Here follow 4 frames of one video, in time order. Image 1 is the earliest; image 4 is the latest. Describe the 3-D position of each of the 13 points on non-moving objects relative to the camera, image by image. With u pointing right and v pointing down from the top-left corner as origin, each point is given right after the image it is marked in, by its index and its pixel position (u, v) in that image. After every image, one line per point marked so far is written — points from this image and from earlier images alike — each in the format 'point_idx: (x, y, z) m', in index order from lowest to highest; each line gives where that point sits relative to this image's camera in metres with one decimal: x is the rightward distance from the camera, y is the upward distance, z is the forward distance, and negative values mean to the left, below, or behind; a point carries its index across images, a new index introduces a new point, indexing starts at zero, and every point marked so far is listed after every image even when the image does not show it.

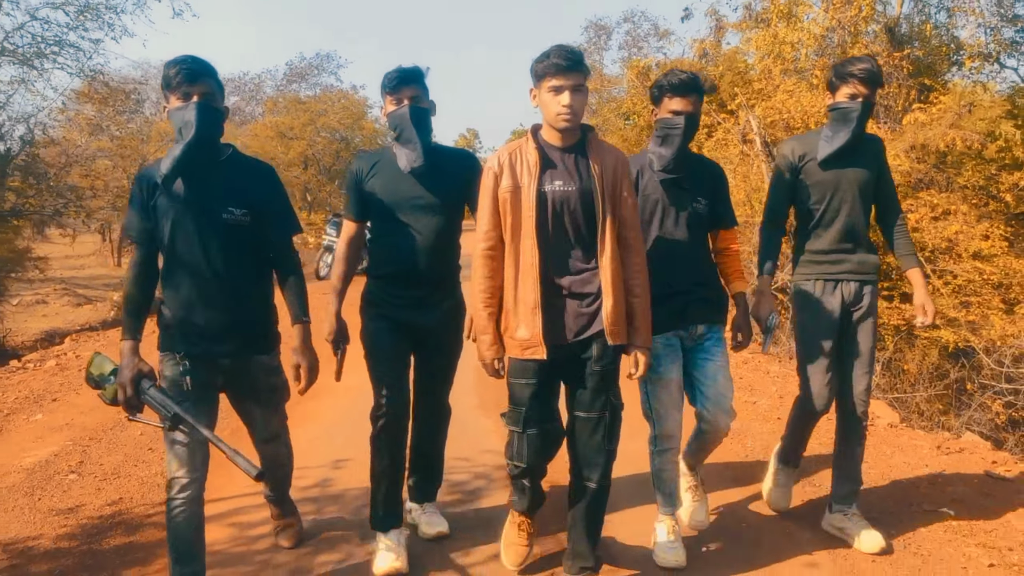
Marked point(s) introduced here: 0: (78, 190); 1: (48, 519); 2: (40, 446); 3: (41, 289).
0: (-7.4, +1.7, +13.3) m
1: (-2.2, -1.1, +3.6) m
2: (-2.9, -1.0, +4.8) m
3: (-11.3, 0.0, +18.7) m
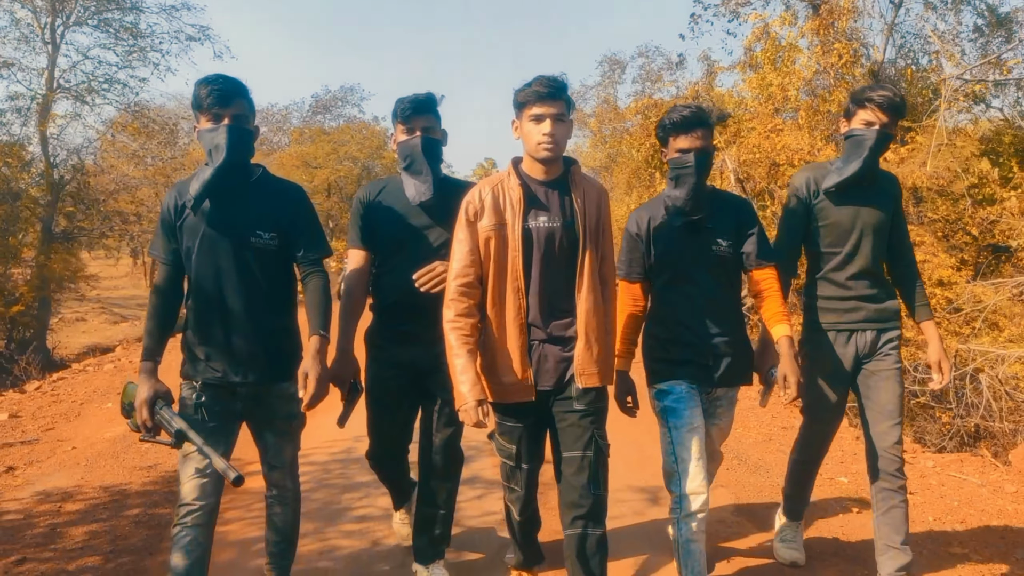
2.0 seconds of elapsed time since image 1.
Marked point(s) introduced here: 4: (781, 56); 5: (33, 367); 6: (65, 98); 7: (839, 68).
0: (-7.2, +1.4, +14.5) m
1: (-2.2, -1.1, +4.6) m
2: (-3.0, -1.0, +5.9) m
3: (-11.0, -0.5, +19.9) m
4: (+3.7, +3.2, +10.5) m
5: (-7.2, -1.1, +11.7) m
6: (-8.0, +3.4, +14.0) m
7: (+4.3, +2.9, +10.1) m
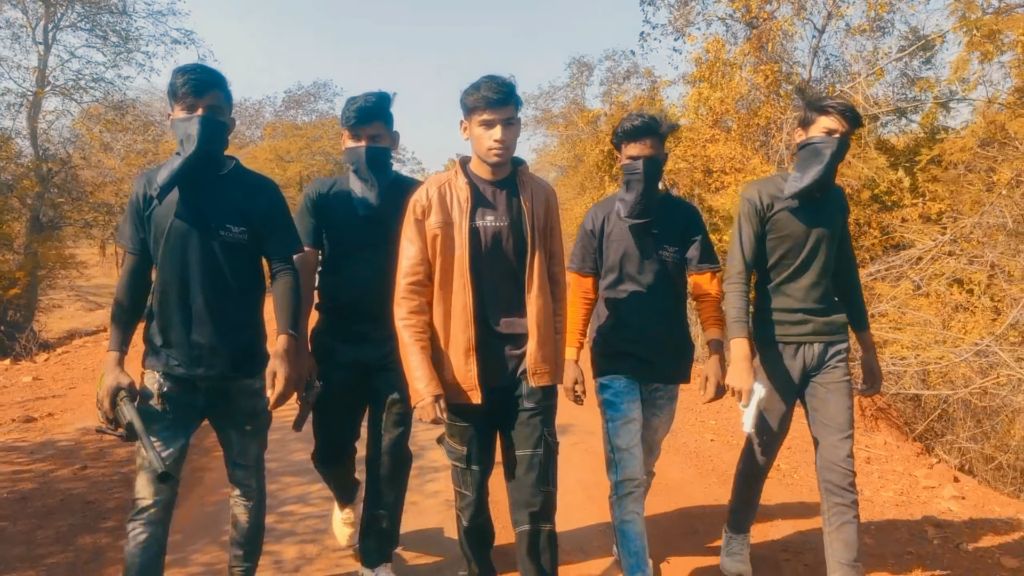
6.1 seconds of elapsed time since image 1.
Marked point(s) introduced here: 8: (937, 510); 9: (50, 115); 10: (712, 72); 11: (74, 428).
0: (-7.9, +1.6, +15.4) m
1: (-2.6, -0.9, +5.7) m
2: (-3.4, -0.9, +6.9) m
3: (-11.9, -0.2, +20.7) m
4: (+3.1, +3.3, +11.9) m
5: (-7.8, -0.9, +12.6) m
6: (-8.7, +3.7, +14.9) m
7: (+3.7, +2.9, +11.4) m
8: (+2.4, -1.2, +4.4) m
9: (-8.7, +3.3, +14.8) m
10: (+3.0, +3.2, +11.9) m
11: (-3.1, -1.0, +5.5) m
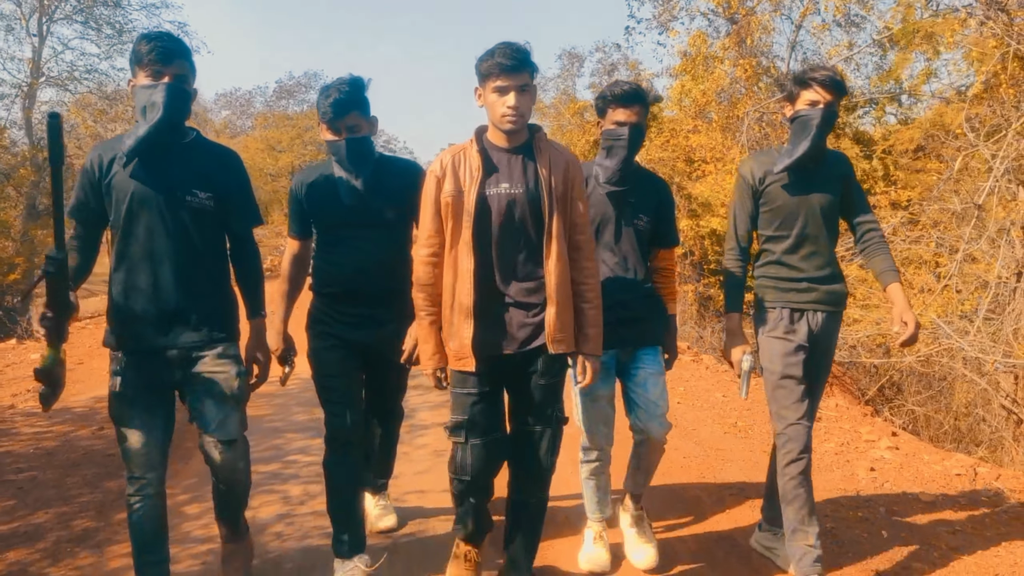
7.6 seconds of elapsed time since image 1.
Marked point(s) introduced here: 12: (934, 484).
0: (-8.2, +1.9, +15.7) m
1: (-2.8, -0.8, +6.1) m
2: (-3.6, -0.7, +7.3) m
3: (-12.2, +0.2, +21.0) m
4: (+2.9, +3.5, +12.3) m
5: (-8.0, -0.7, +13.0) m
6: (-9.0, +3.9, +15.2) m
7: (+3.5, +3.2, +11.8) m
8: (+2.3, -1.1, +4.9) m
9: (-9.0, +3.5, +15.1) m
10: (+2.8, +3.5, +12.3) m
11: (-3.2, -0.8, +5.9) m
12: (+2.5, -1.1, +4.5) m
